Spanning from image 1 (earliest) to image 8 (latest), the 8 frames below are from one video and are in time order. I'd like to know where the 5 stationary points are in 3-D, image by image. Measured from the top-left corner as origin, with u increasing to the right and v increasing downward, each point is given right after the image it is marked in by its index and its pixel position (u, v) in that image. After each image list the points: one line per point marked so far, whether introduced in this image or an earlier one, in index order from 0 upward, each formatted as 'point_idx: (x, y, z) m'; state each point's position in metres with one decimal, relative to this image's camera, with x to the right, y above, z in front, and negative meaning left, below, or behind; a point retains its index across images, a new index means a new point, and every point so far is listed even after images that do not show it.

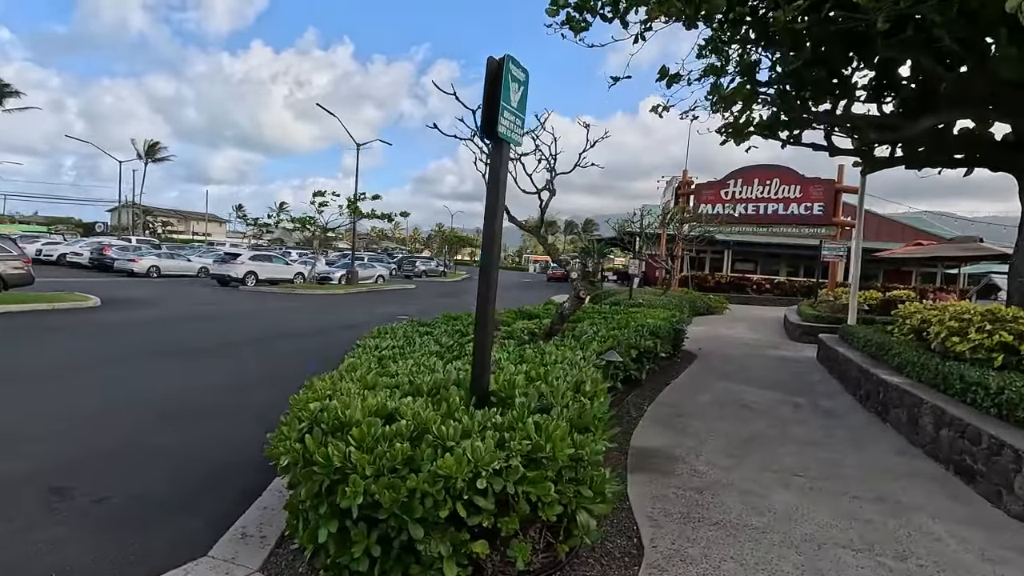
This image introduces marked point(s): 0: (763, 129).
0: (+4.1, +2.6, +8.6) m
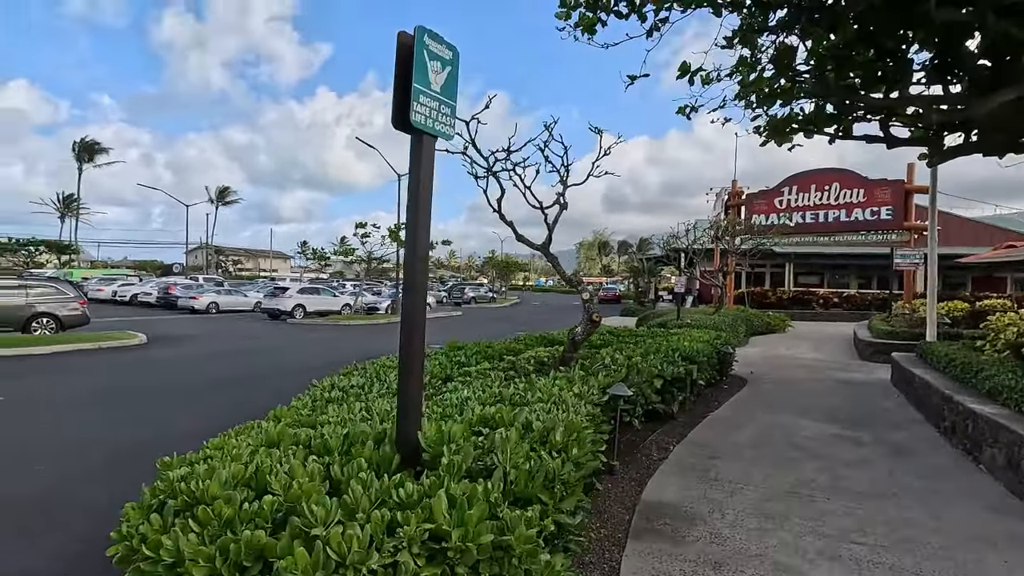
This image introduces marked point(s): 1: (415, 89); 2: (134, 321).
0: (+4.2, +2.3, +7.6) m
1: (-0.4, +0.9, +2.3) m
2: (-12.9, -1.1, +18.3) m
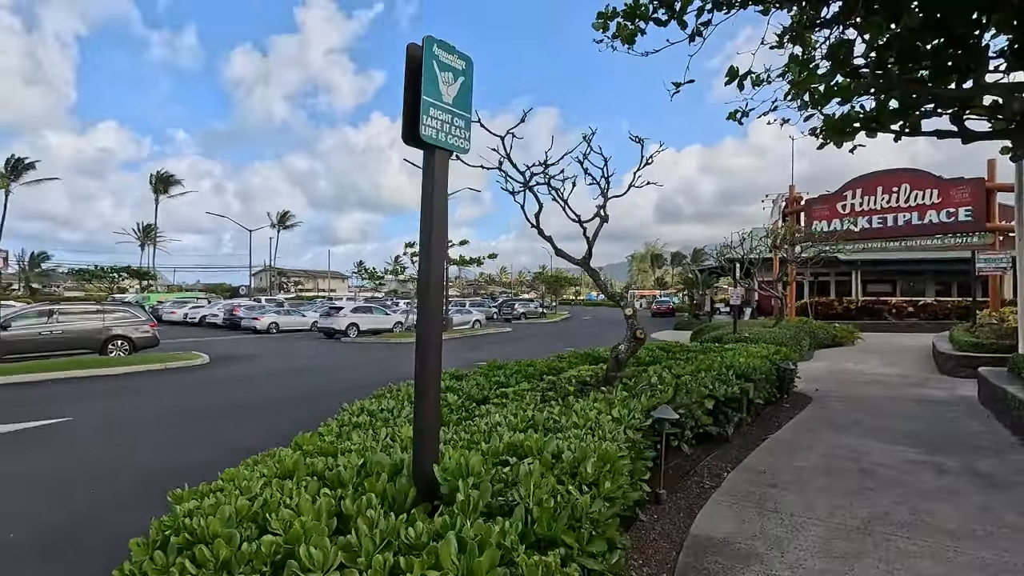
0: (+4.7, +2.2, +7.1) m
1: (-0.4, +0.8, +2.2) m
2: (-11.2, -1.9, +19.2) m
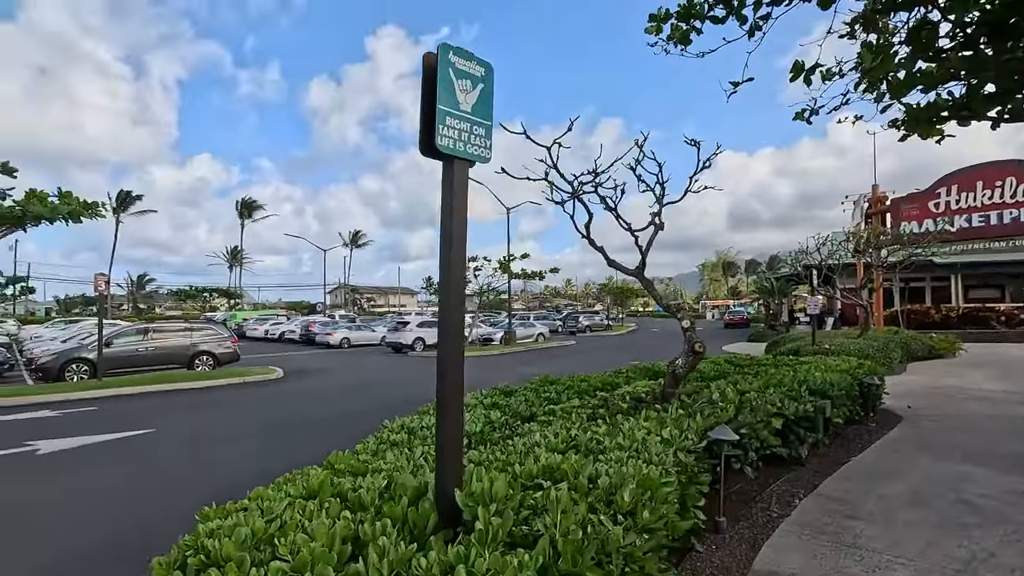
0: (+5.4, +2.1, +6.4) m
1: (-0.3, +0.7, +2.2) m
2: (-8.9, -2.6, +20.3) m
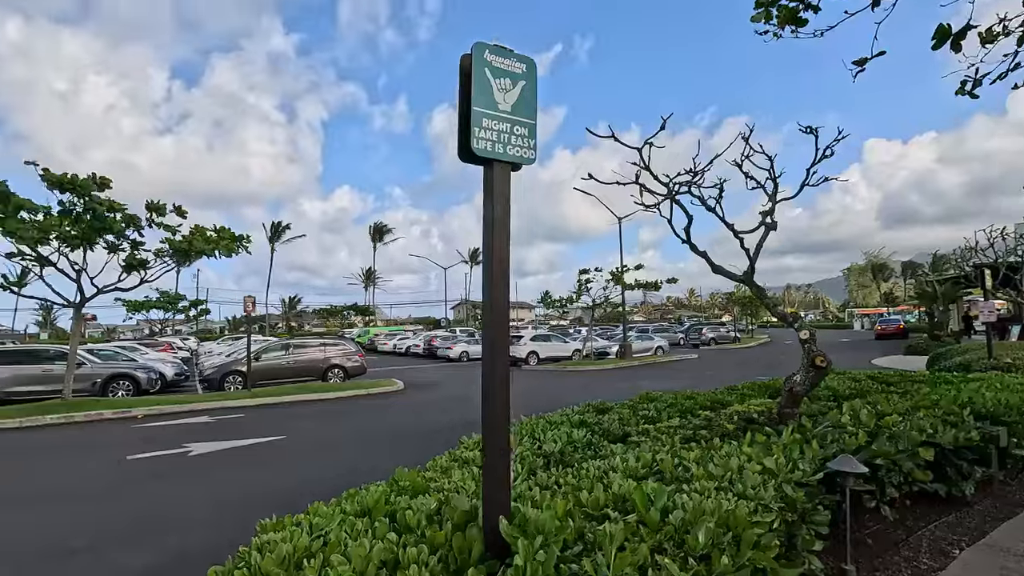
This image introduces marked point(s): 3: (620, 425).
0: (+6.3, +2.2, +5.0) m
1: (-0.1, +0.7, +2.0) m
2: (-4.5, -3.3, +21.5) m
3: (+0.9, -1.2, +4.5) m
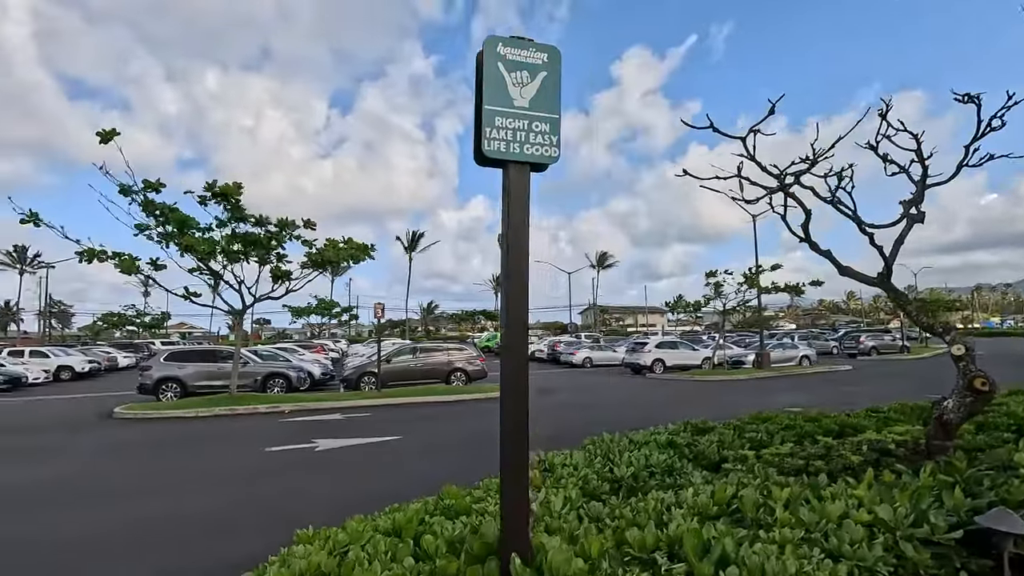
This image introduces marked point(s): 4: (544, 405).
0: (+6.8, +2.2, +3.2) m
1: (-0.1, +0.6, +1.9) m
2: (+0.4, -3.5, +21.8) m
3: (+1.6, -1.2, +4.0) m
4: (+0.9, -3.4, +15.1) m
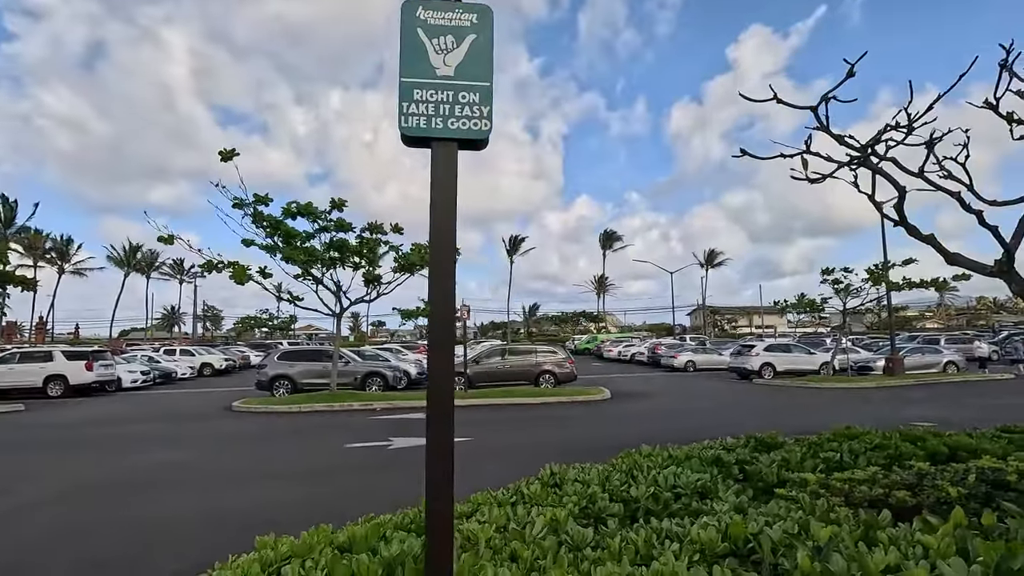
0: (+6.7, +2.3, +1.7) m
1: (-0.3, +0.6, +1.7) m
2: (+4.1, -3.5, +21.1) m
3: (+1.7, -1.2, +3.4) m
4: (+3.3, -3.4, +14.4) m
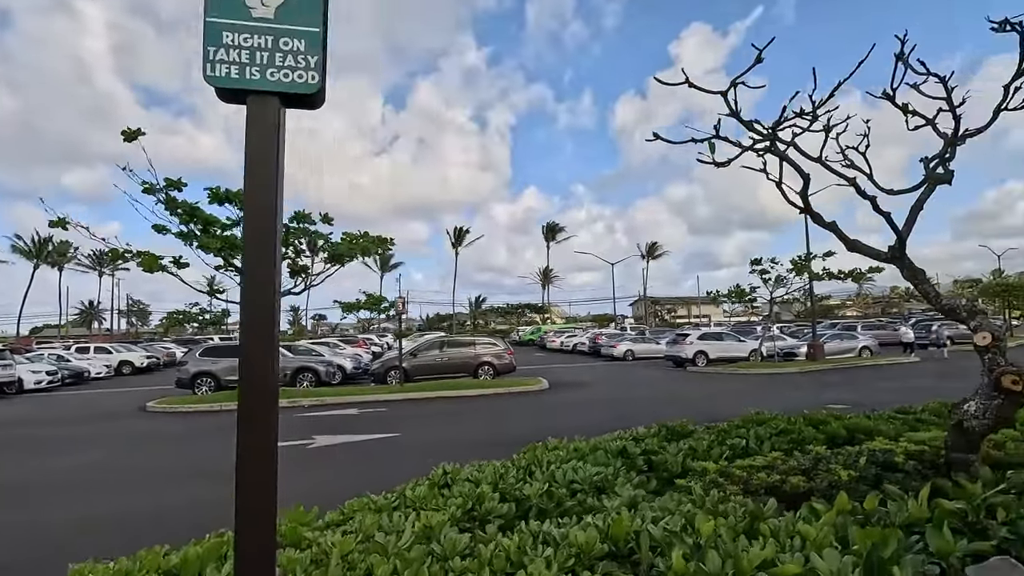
0: (+6.2, +2.4, +2.1) m
1: (-0.8, +0.7, +1.4) m
2: (+1.7, -3.2, +21.2) m
3: (+1.1, -1.1, +3.4) m
4: (+1.6, -3.1, +14.5) m
